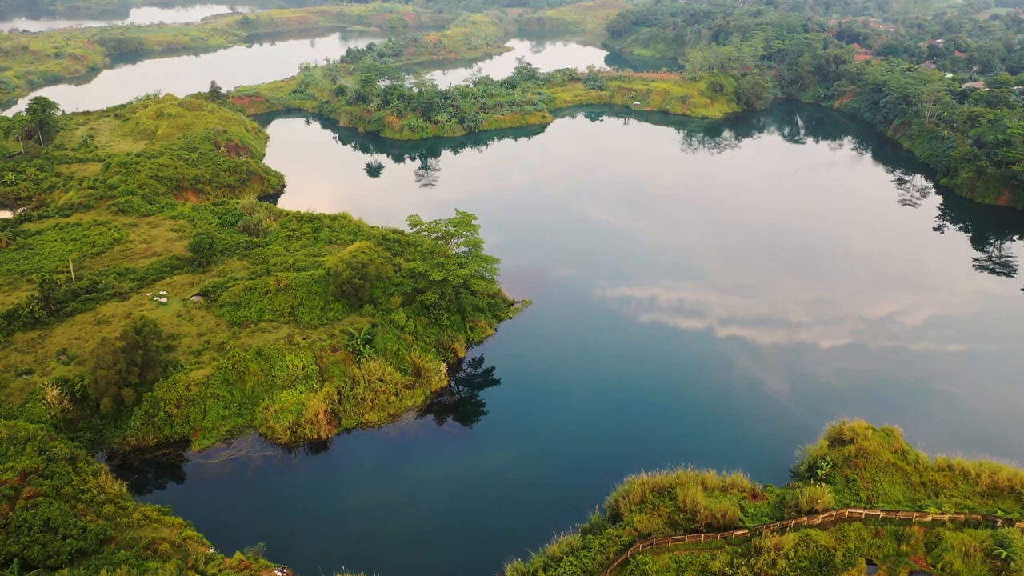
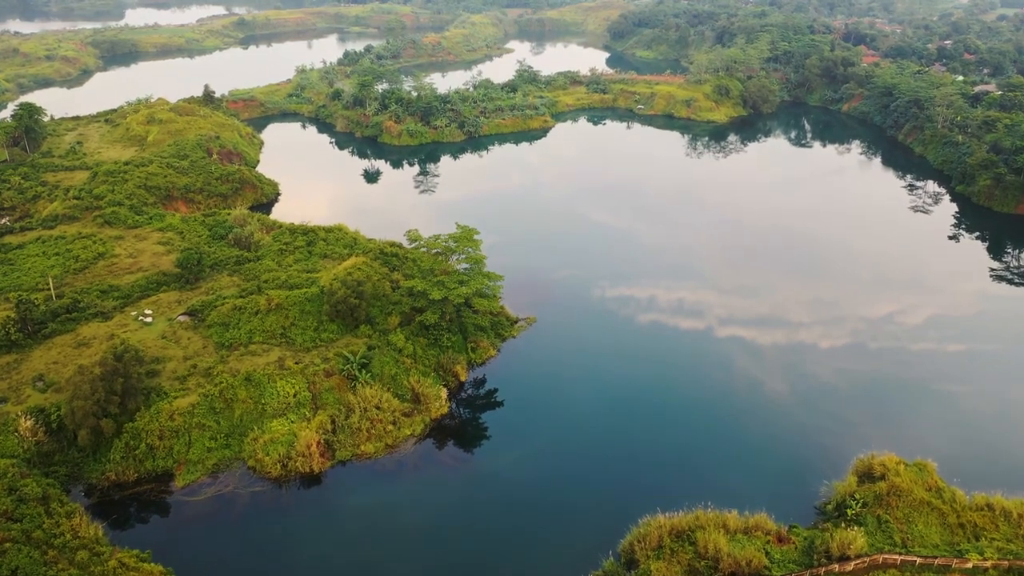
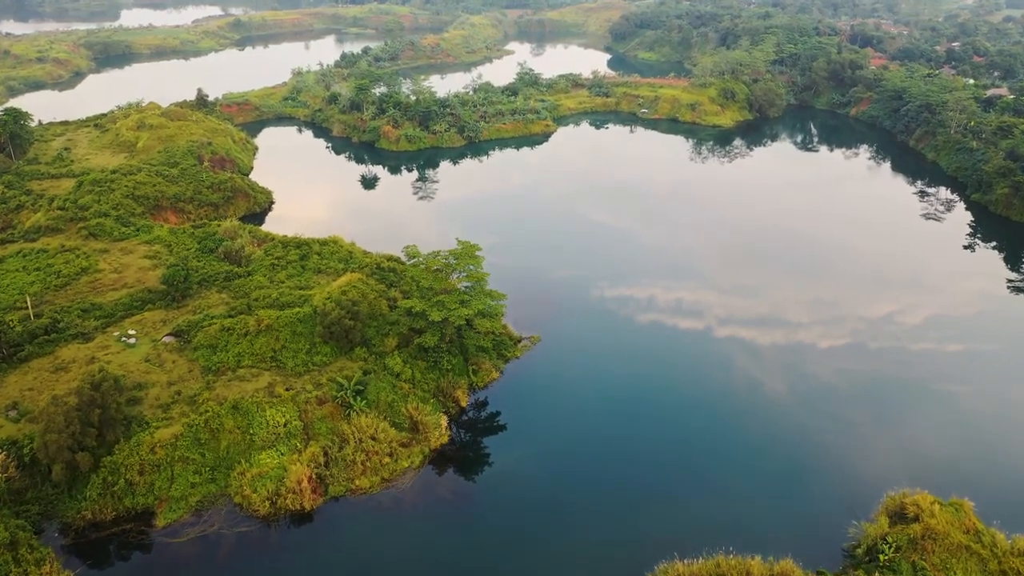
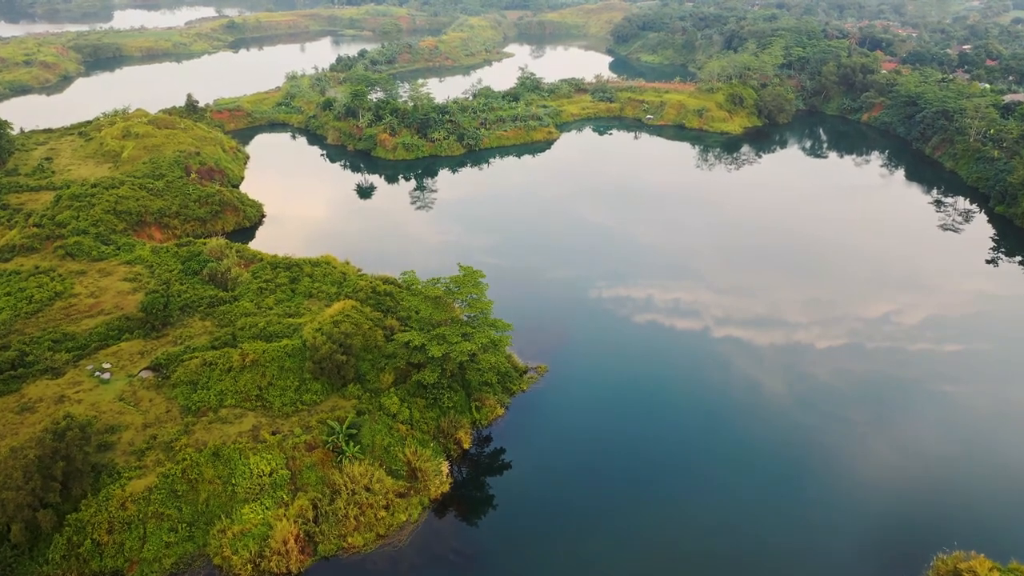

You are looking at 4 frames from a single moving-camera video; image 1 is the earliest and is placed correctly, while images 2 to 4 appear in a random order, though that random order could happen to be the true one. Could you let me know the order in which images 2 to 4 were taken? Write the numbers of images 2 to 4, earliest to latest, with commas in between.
2, 3, 4
